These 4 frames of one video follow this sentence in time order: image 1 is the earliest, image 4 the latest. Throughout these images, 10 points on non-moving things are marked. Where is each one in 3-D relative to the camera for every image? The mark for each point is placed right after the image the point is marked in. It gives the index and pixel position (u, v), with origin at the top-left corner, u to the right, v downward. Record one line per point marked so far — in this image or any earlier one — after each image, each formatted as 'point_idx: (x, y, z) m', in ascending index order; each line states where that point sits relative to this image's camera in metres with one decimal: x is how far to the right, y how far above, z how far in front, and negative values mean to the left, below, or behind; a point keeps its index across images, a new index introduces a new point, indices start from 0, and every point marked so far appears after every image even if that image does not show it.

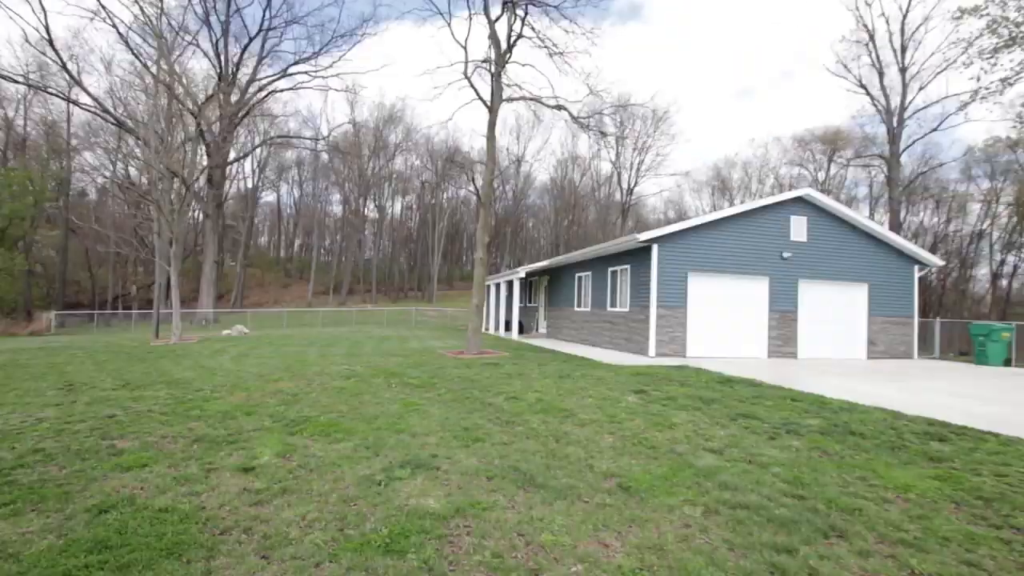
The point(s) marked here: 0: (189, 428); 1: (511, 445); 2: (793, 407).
0: (-3.0, -1.3, +5.0) m
1: (0.0, -1.4, +4.8) m
2: (+3.5, -1.5, +6.9) m
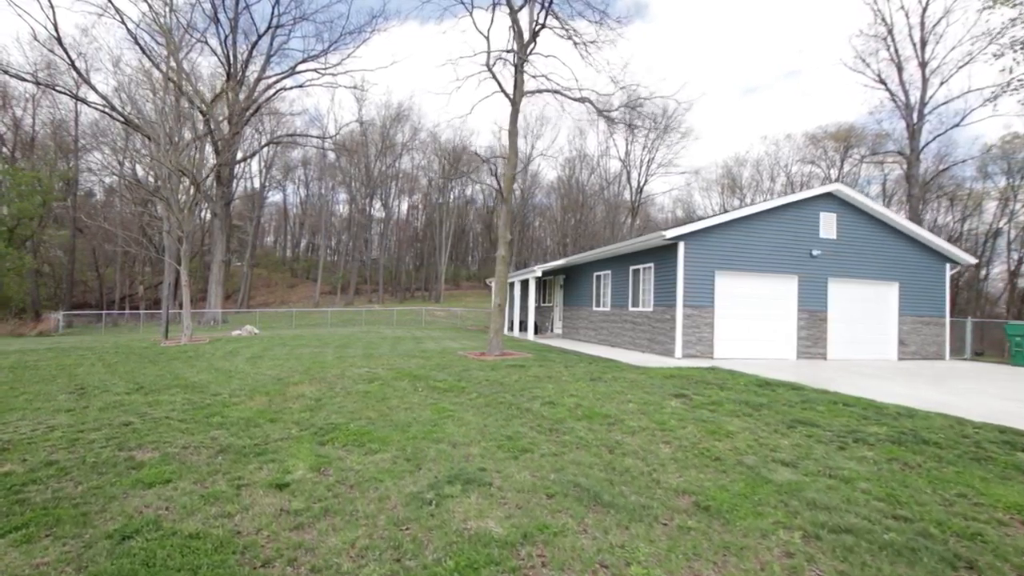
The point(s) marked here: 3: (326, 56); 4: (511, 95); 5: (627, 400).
0: (-2.5, -1.3, +4.7) m
1: (+0.4, -1.3, +4.4) m
2: (+3.9, -1.4, +6.4) m
3: (-6.5, +7.9, +19.0) m
4: (0.0, +4.0, +11.5) m
5: (+1.4, -1.4, +6.7) m
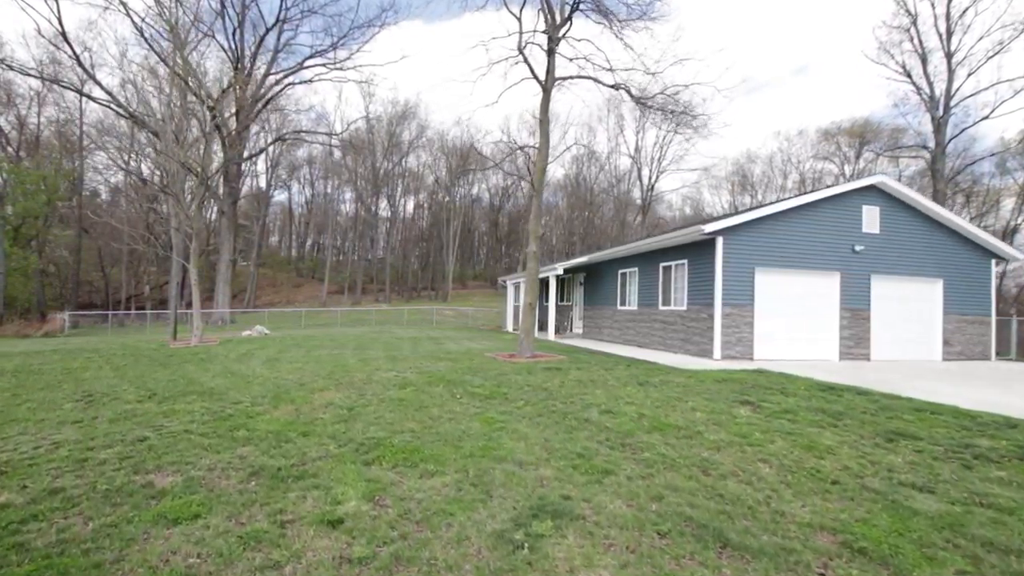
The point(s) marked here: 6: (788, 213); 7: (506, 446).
0: (-2.0, -1.2, +4.0) m
1: (+0.9, -1.3, +3.7) m
2: (+4.5, -1.4, +5.8) m
3: (-5.9, +7.9, +18.4) m
4: (+0.6, +4.1, +10.9) m
5: (+2.0, -1.3, +6.1) m
6: (+6.1, +1.6, +12.2) m
7: (-0.1, -1.3, +4.5) m
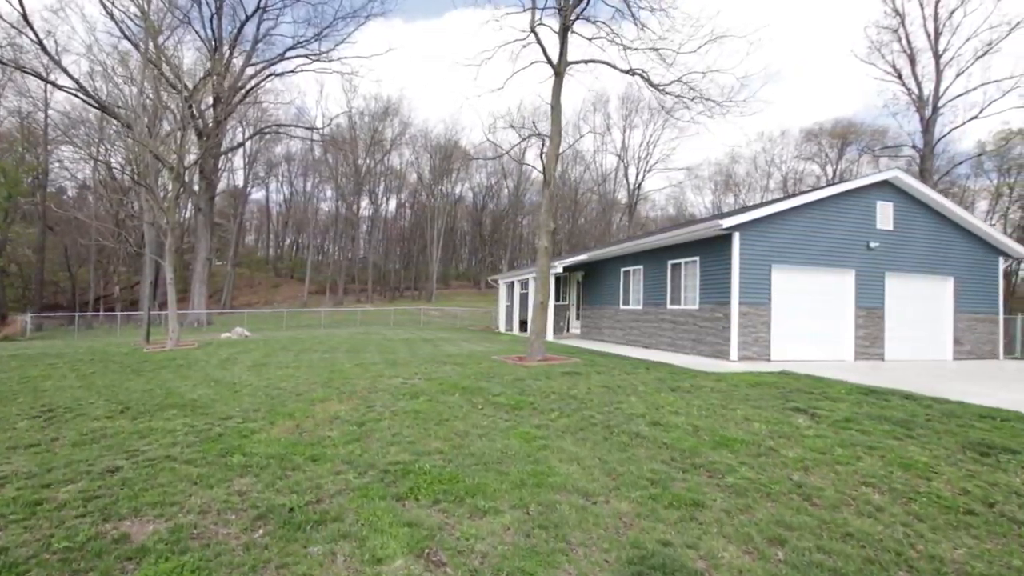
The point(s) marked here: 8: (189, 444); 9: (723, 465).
0: (-1.6, -1.2, +3.3) m
1: (+1.3, -1.2, +3.1) m
2: (+4.8, -1.3, +5.2) m
3: (-6.0, +7.9, +17.5) m
4: (+0.7, +4.1, +10.2) m
5: (+2.3, -1.3, +5.4) m
6: (+6.1, +1.7, +11.7) m
7: (+0.3, -1.2, +3.7) m
8: (-2.5, -1.2, +4.2) m
9: (+1.5, -1.2, +3.9) m
